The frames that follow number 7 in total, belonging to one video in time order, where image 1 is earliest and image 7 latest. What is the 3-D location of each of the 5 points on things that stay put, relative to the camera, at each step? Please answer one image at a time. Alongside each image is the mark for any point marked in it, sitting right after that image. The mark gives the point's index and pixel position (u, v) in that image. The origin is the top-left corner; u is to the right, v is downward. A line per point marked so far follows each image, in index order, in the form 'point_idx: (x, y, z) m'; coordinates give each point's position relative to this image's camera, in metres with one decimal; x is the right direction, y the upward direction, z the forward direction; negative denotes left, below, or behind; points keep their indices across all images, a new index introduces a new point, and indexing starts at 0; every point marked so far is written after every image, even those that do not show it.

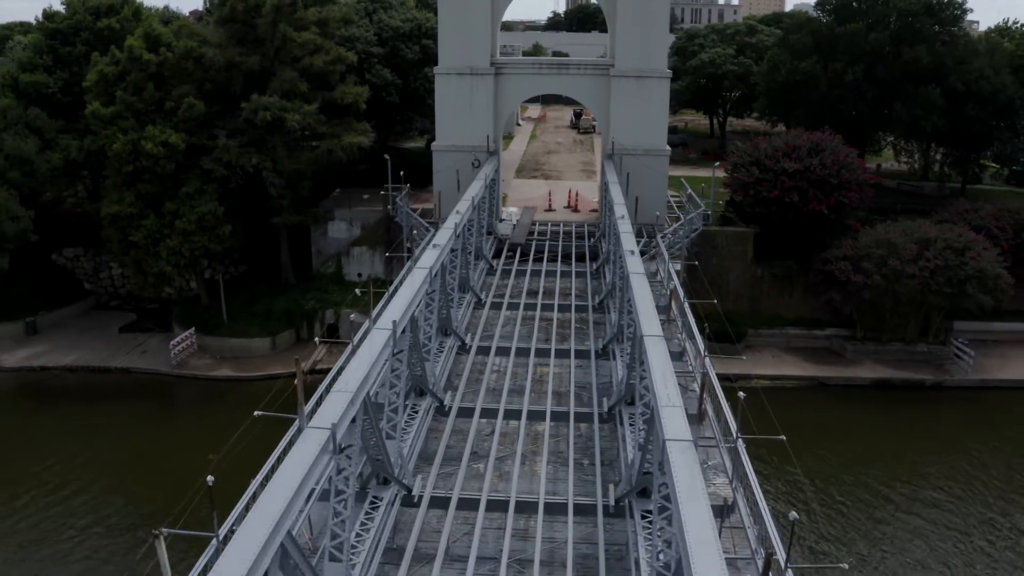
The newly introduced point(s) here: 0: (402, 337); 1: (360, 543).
0: (-1.2, -0.5, +9.6) m
1: (-1.4, -2.4, +7.7) m
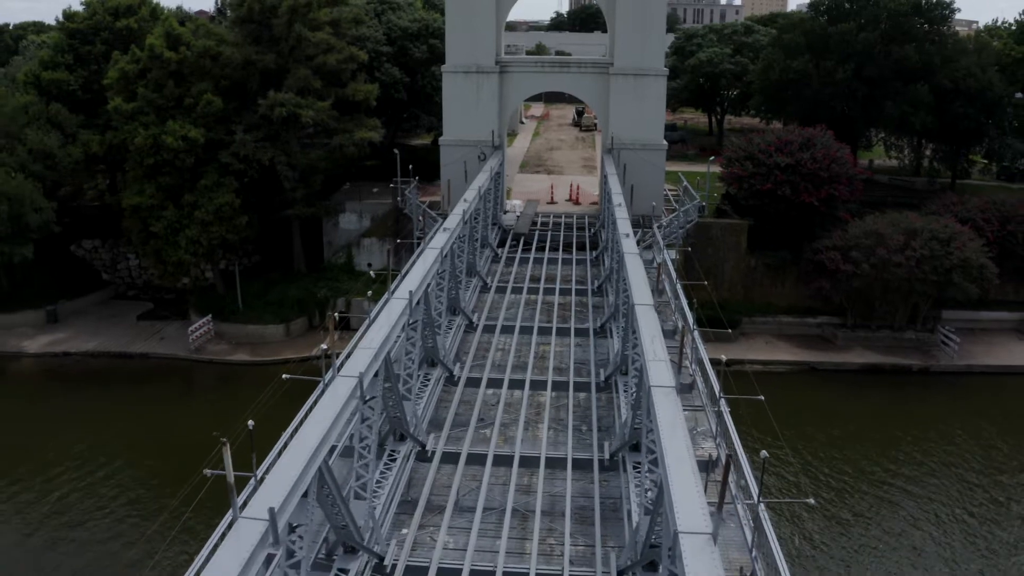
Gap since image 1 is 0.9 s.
0: (-1.2, -0.2, +10.5) m
1: (-1.3, -2.1, +8.6) m
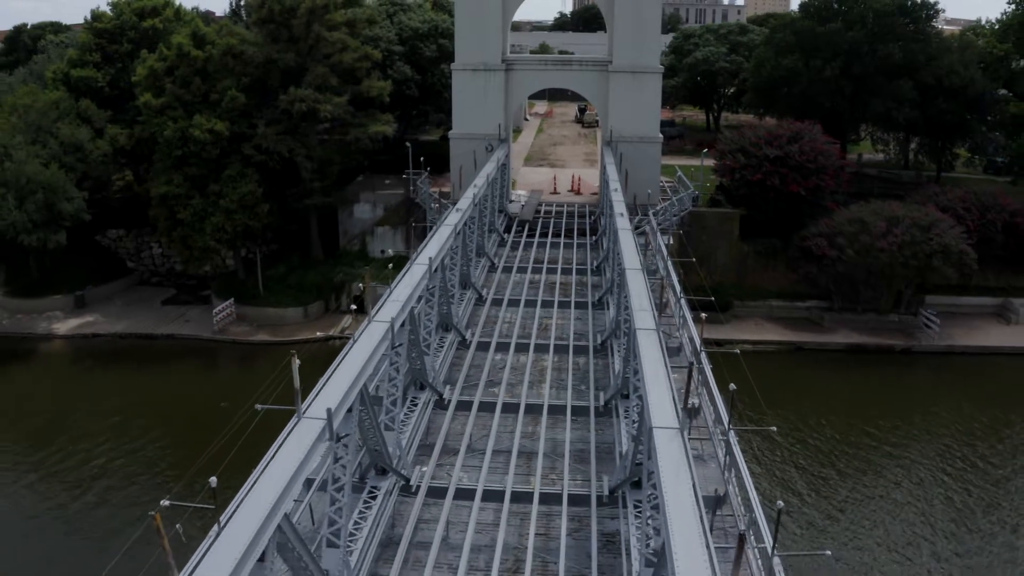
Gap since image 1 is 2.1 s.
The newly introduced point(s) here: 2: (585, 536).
0: (-1.1, +0.2, +11.8) m
1: (-1.2, -1.7, +9.8) m
2: (+0.8, -2.6, +8.6) m
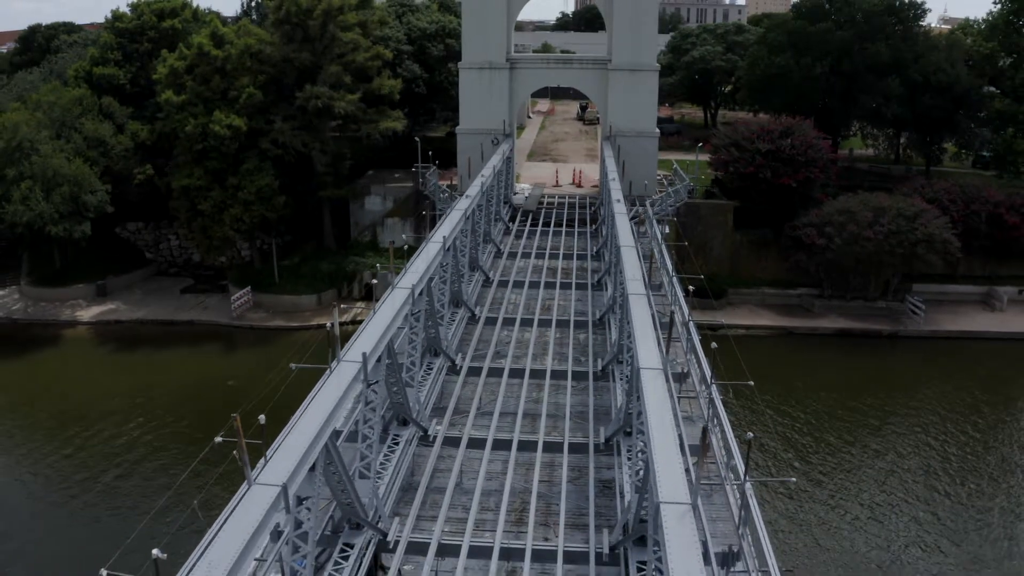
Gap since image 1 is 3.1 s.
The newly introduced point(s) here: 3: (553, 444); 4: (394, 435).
0: (-1.0, +0.6, +12.8) m
1: (-1.2, -1.4, +10.9) m
2: (+0.9, -2.3, +9.6) m
3: (+0.5, -1.9, +10.2) m
4: (-1.4, -1.7, +9.7) m
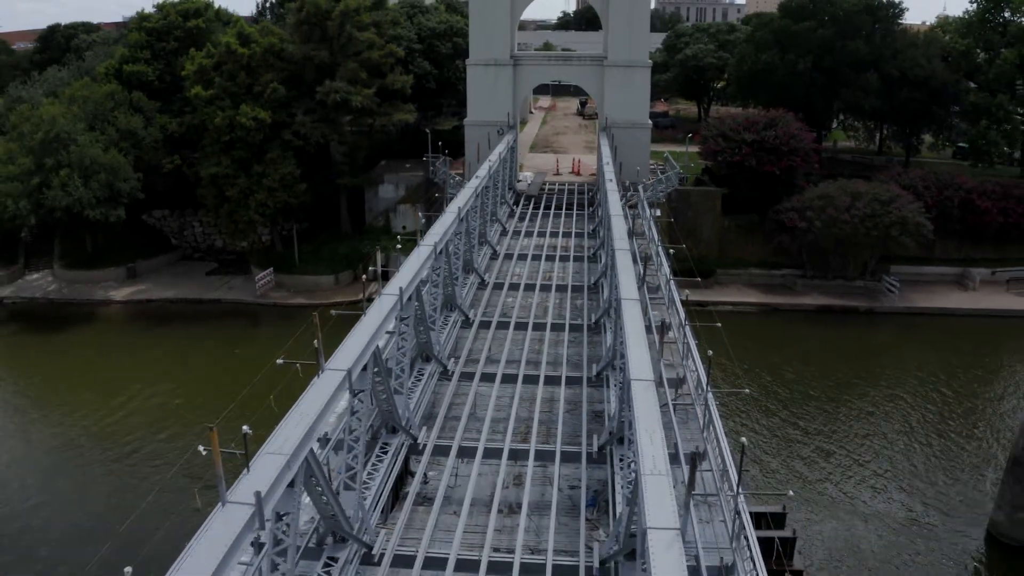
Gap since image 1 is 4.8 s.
0: (-0.9, +1.1, +14.6) m
1: (-1.1, -0.8, +12.7) m
2: (+0.9, -1.7, +11.4) m
3: (+0.6, -1.4, +12.0) m
4: (-1.3, -1.2, +11.5) m
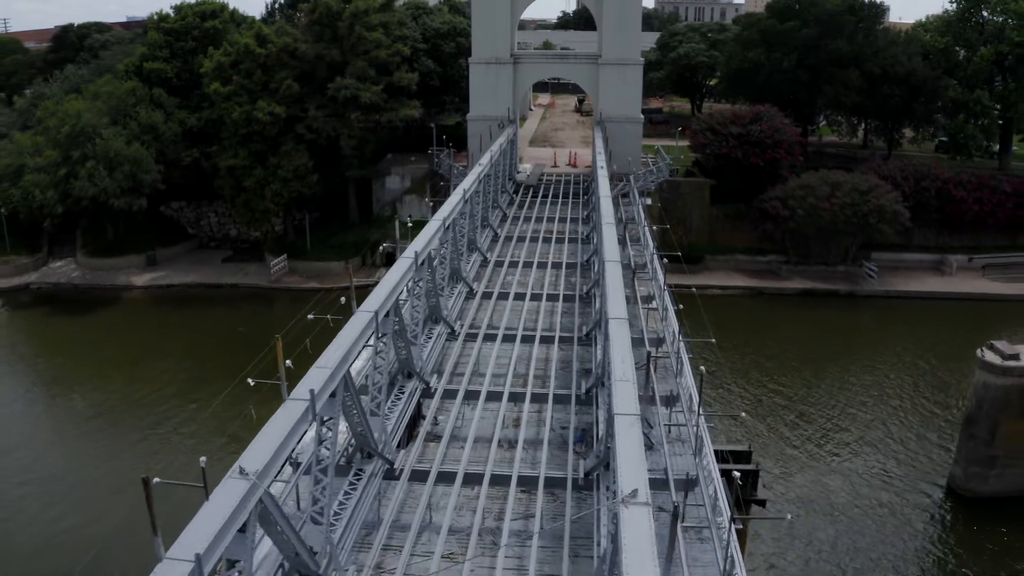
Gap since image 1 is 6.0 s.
0: (-0.9, +1.6, +16.1) m
1: (-1.1, -0.3, +14.2) m
2: (+0.9, -1.2, +12.9) m
3: (+0.6, -0.9, +13.5) m
4: (-1.3, -0.7, +13.0) m
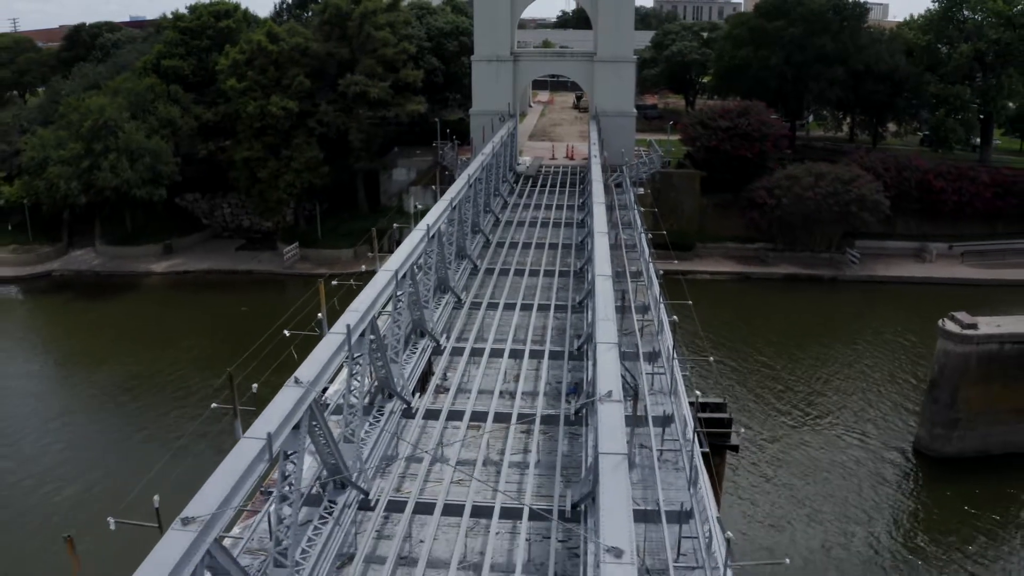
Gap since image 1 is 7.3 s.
0: (-0.9, +2.1, +17.5) m
1: (-1.1, +0.1, +15.6) m
2: (+0.9, -0.8, +14.3) m
3: (+0.6, -0.4, +14.9) m
4: (-1.3, -0.2, +14.4) m
